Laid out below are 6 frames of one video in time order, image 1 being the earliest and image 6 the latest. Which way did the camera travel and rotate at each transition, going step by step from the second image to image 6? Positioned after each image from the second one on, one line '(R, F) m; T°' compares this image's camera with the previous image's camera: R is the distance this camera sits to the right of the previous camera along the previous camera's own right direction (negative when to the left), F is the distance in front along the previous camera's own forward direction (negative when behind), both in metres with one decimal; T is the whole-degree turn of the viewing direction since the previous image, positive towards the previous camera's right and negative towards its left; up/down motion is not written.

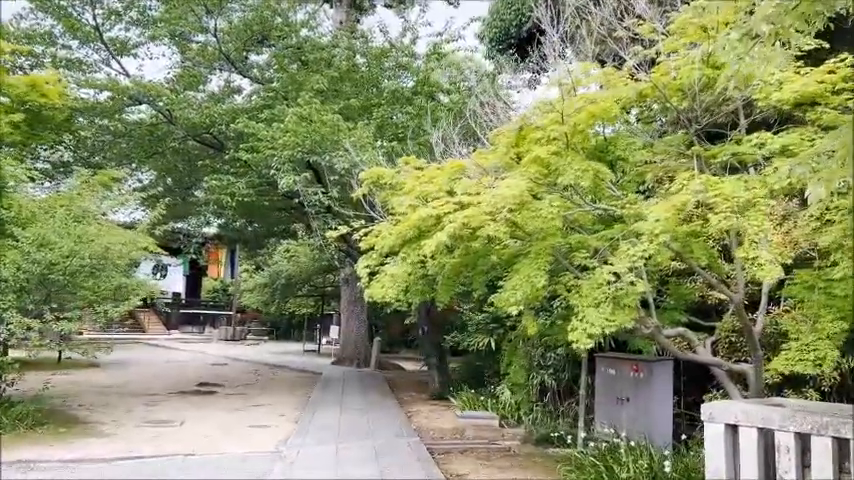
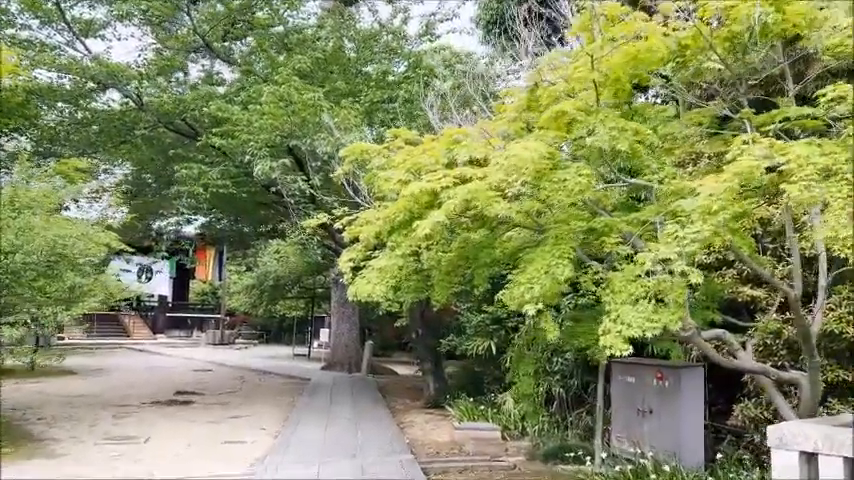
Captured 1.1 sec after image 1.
(0.0, +1.0) m; +1°
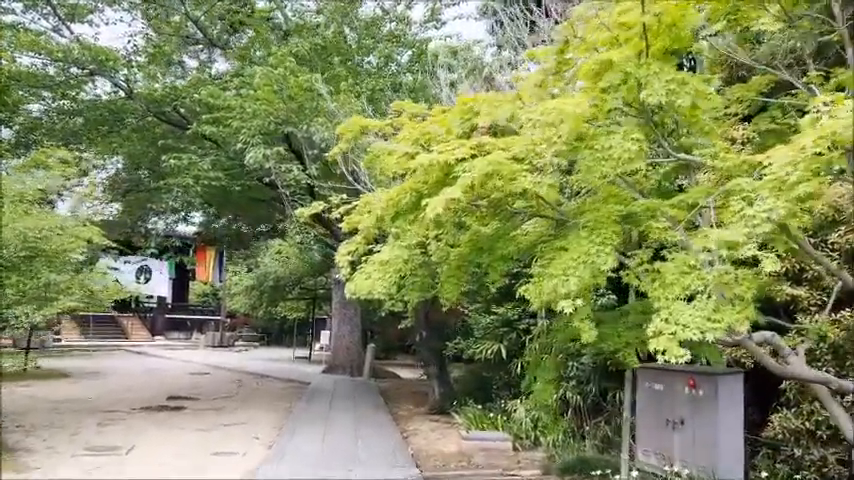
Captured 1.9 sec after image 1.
(0.0, +0.6) m; 0°
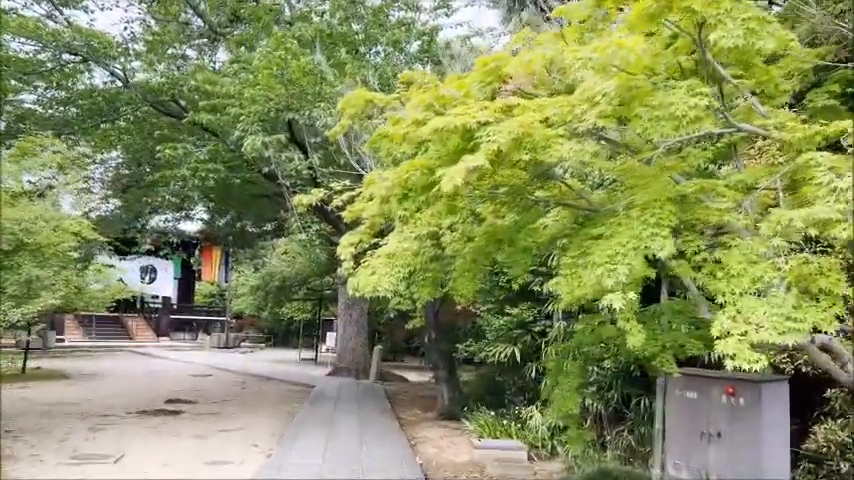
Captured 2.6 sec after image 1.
(0.0, +0.5) m; -1°
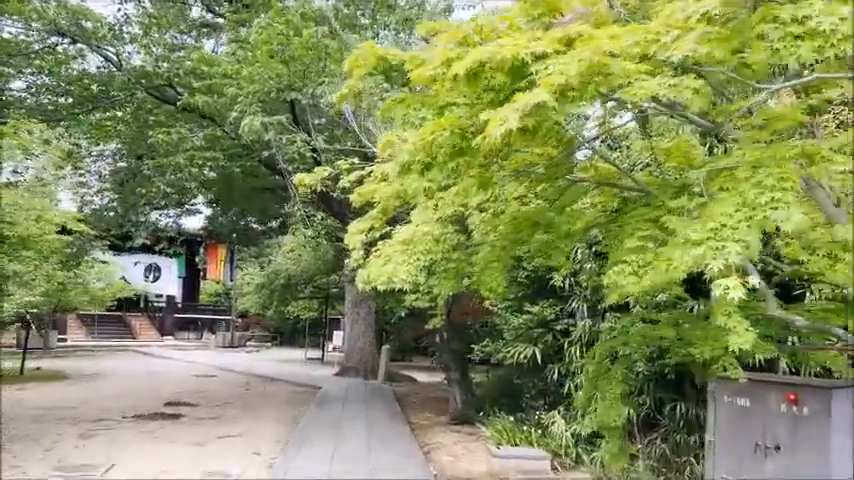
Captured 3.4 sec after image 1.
(-0.1, +0.6) m; -1°
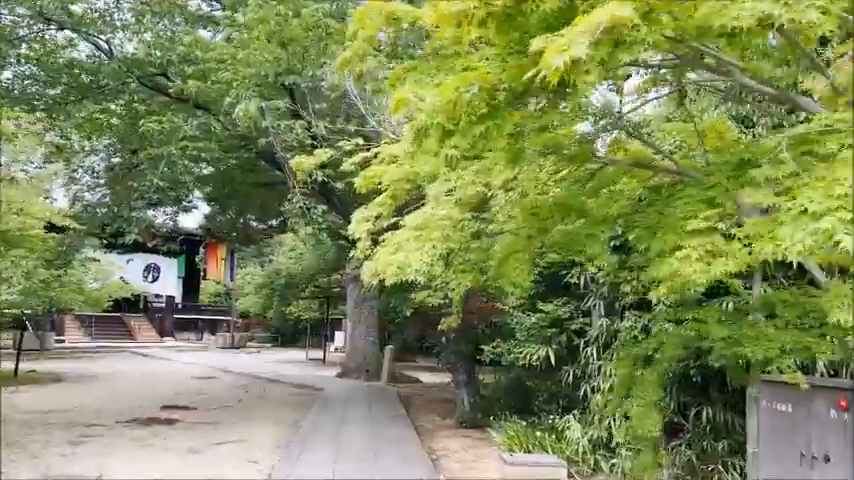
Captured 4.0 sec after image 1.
(-0.1, +0.4) m; 0°
